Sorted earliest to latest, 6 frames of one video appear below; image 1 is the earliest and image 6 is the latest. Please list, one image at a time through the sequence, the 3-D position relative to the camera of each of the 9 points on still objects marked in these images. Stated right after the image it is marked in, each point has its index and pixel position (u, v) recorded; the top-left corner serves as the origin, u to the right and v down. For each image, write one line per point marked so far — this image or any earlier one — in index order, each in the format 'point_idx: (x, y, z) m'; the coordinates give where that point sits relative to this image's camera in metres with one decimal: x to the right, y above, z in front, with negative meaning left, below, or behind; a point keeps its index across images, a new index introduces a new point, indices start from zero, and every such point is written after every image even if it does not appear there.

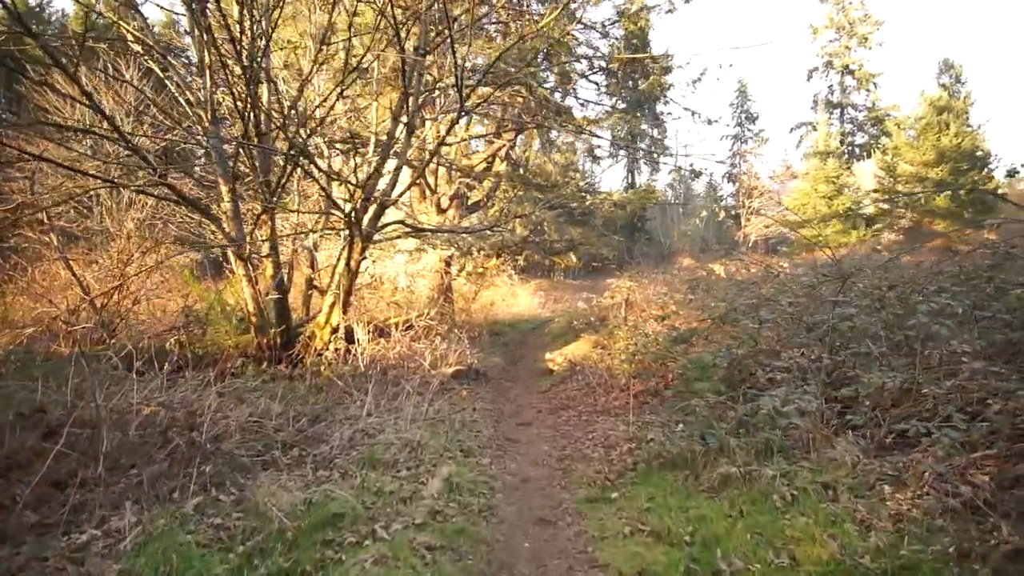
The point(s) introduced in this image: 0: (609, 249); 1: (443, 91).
0: (+3.1, +1.3, +18.2) m
1: (-1.3, +3.7, +10.6) m
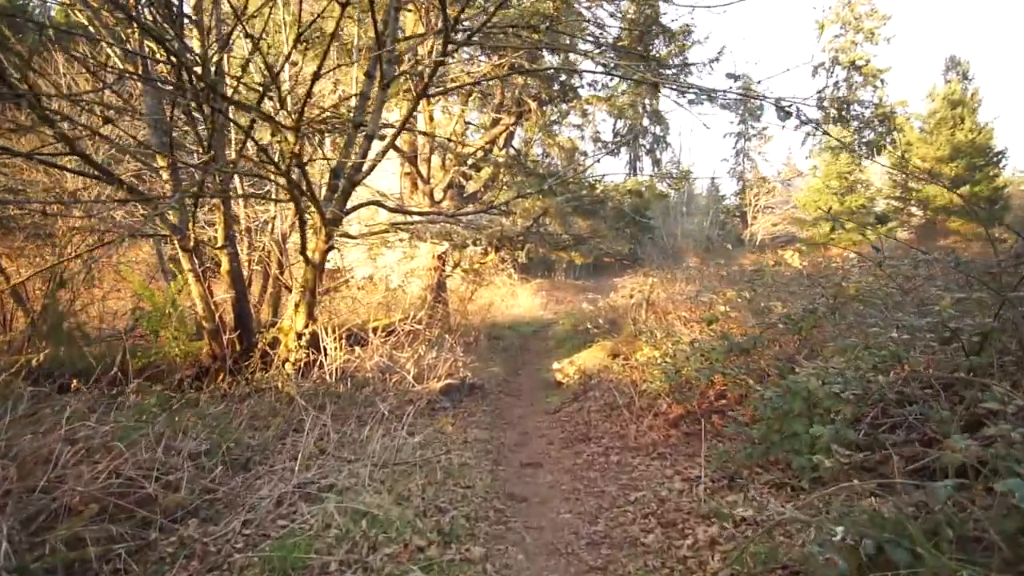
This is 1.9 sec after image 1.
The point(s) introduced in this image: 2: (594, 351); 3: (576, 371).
0: (+3.1, +1.3, +16.3) m
1: (-1.3, +3.7, +8.7) m
2: (+1.5, -1.1, +10.5) m
3: (+1.2, -1.5, +10.0) m
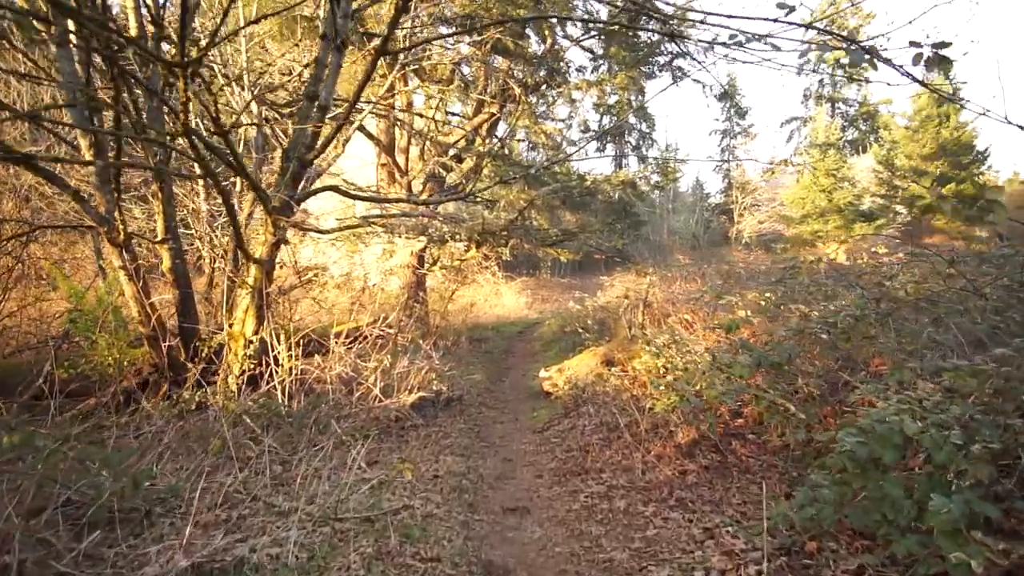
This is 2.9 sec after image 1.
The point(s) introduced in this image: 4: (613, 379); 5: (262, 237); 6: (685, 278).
0: (+2.7, +1.3, +15.3) m
1: (-1.6, +3.7, +7.5) m
2: (+1.2, -1.1, +9.4) m
3: (+0.9, -1.5, +8.9) m
4: (+1.4, -1.3, +7.7) m
5: (-3.4, +0.7, +7.6) m
6: (+3.6, +0.2, +11.5) m
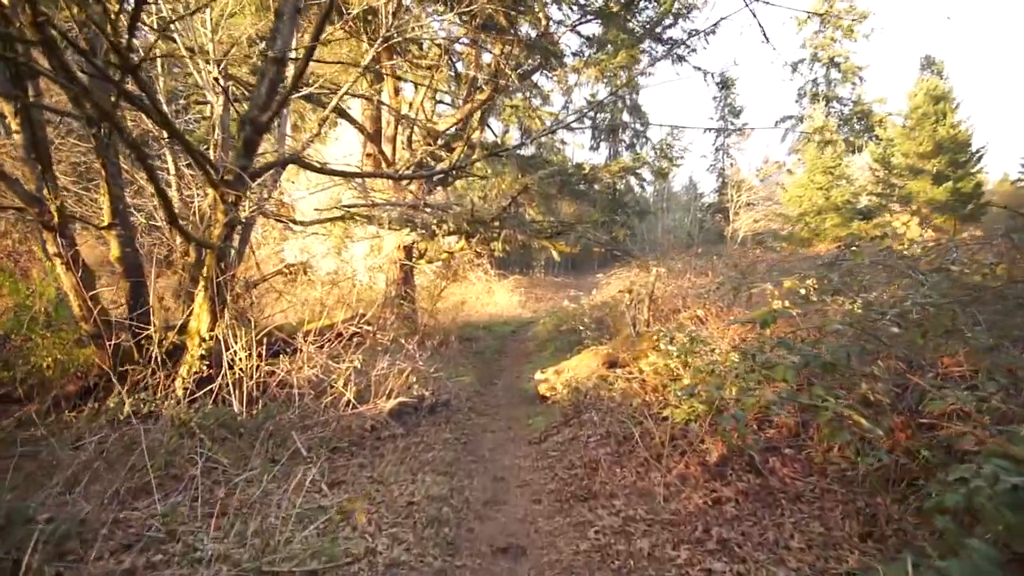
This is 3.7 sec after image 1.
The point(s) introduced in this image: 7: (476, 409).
0: (+2.5, +1.4, +14.4) m
1: (-1.6, +3.9, +6.5) m
2: (+1.1, -1.0, +8.5) m
3: (+0.8, -1.4, +8.0) m
4: (+1.3, -1.2, +6.8) m
5: (-3.4, +0.9, +6.6) m
6: (+3.4, +0.3, +10.6) m
7: (-0.5, -1.8, +8.4) m
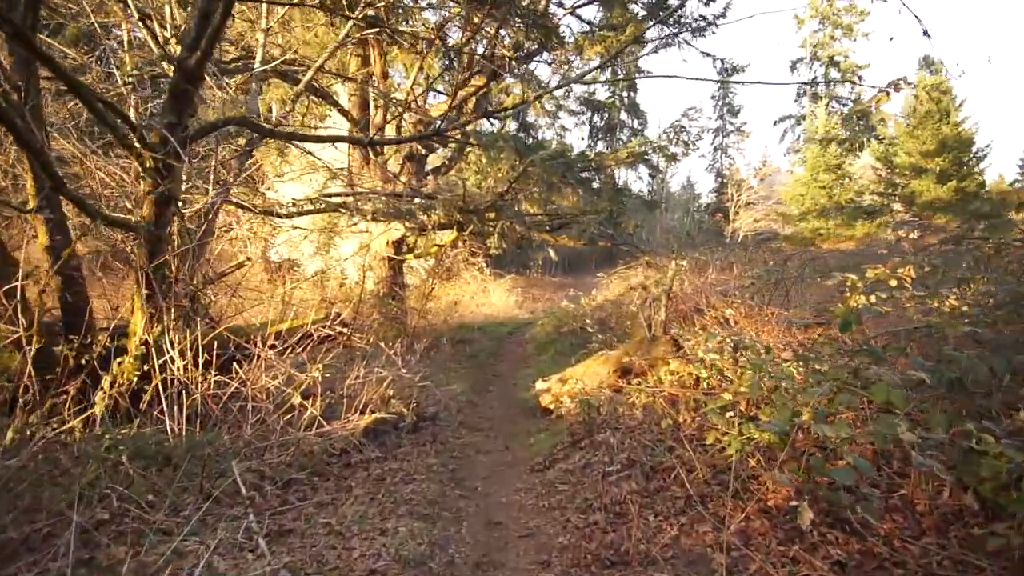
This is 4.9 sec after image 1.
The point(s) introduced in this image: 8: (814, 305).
0: (+2.4, +1.5, +13.3) m
1: (-1.6, +3.9, +5.4) m
2: (+1.1, -1.0, +7.3) m
3: (+0.7, -1.3, +6.8) m
4: (+1.3, -1.1, +5.7) m
5: (-3.5, +0.9, +5.5) m
6: (+3.4, +0.4, +9.5) m
7: (-0.6, -1.8, +7.3) m
8: (+3.9, -0.2, +7.3) m
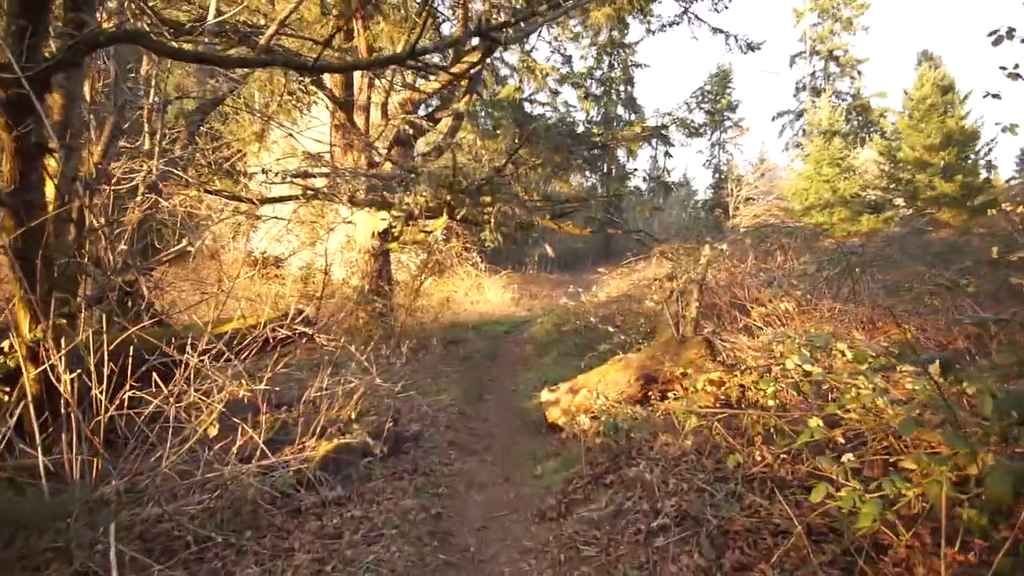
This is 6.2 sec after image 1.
0: (+2.4, +1.6, +11.9) m
1: (-1.6, +4.0, +4.0) m
2: (+1.1, -0.9, +6.0) m
3: (+0.8, -1.2, +5.5) m
4: (+1.3, -1.0, +4.3) m
5: (-3.4, +1.0, +4.1) m
6: (+3.4, +0.5, +8.1) m
7: (-0.6, -1.6, +5.9) m
8: (+3.9, -0.1, +6.0) m
